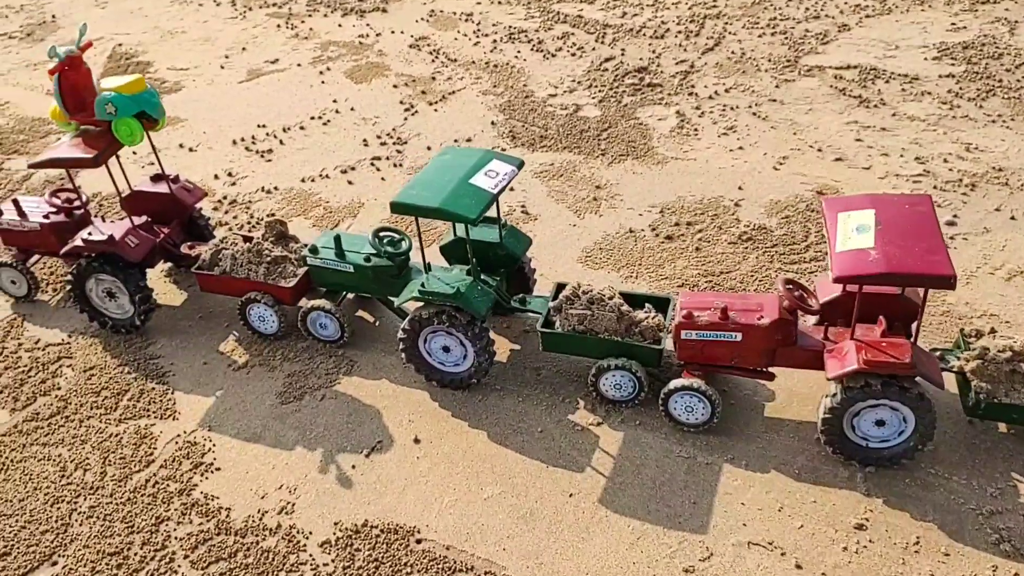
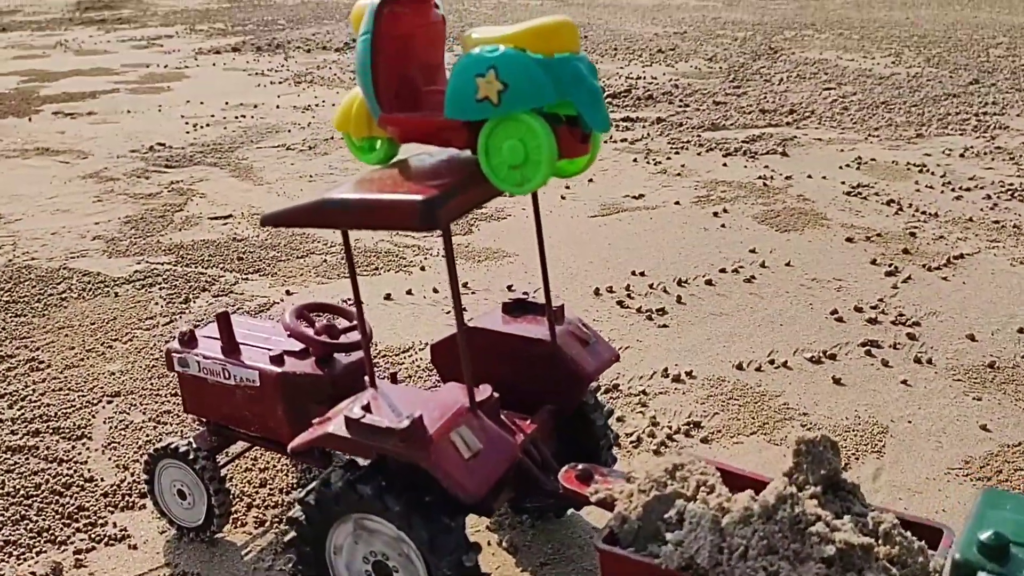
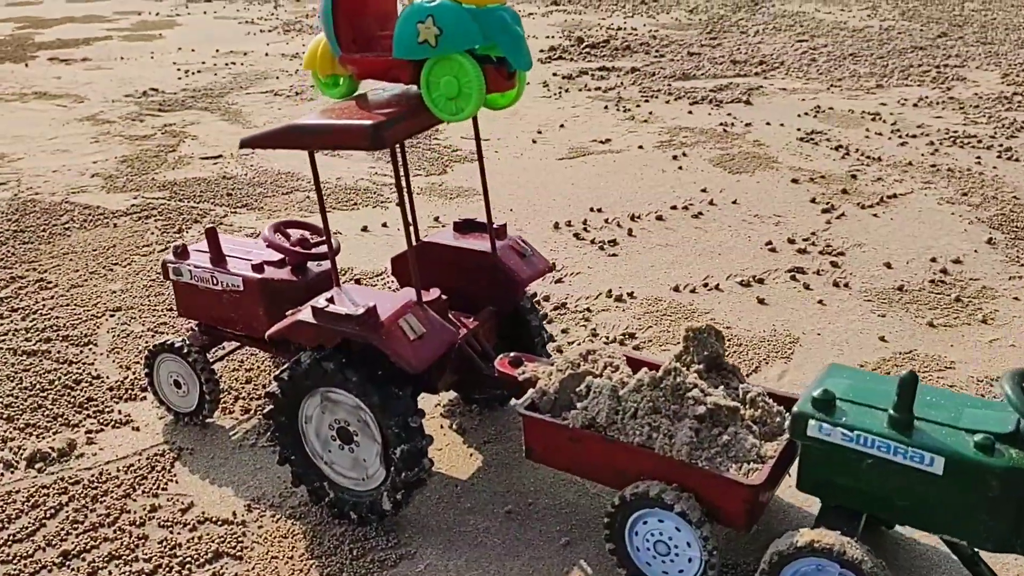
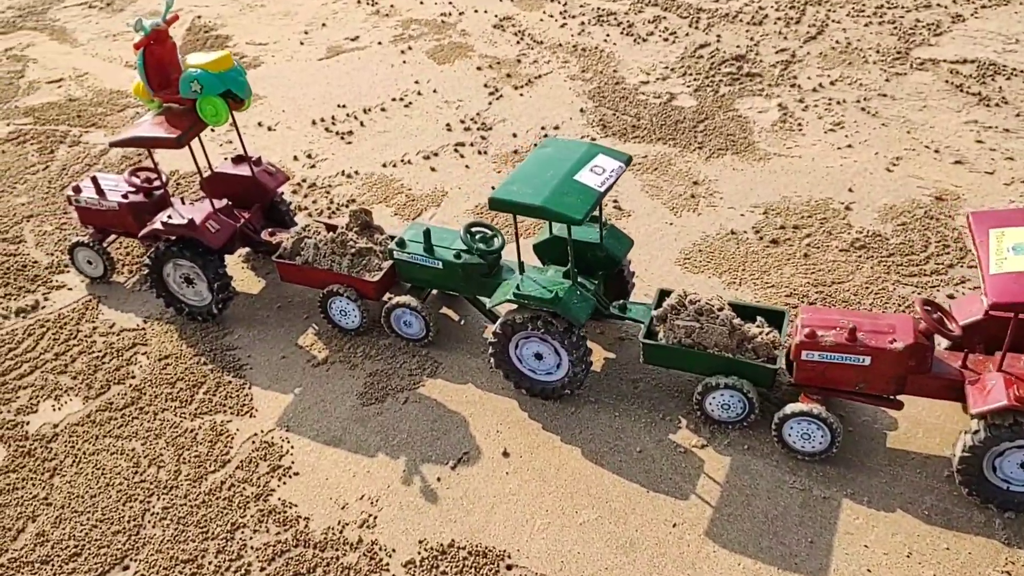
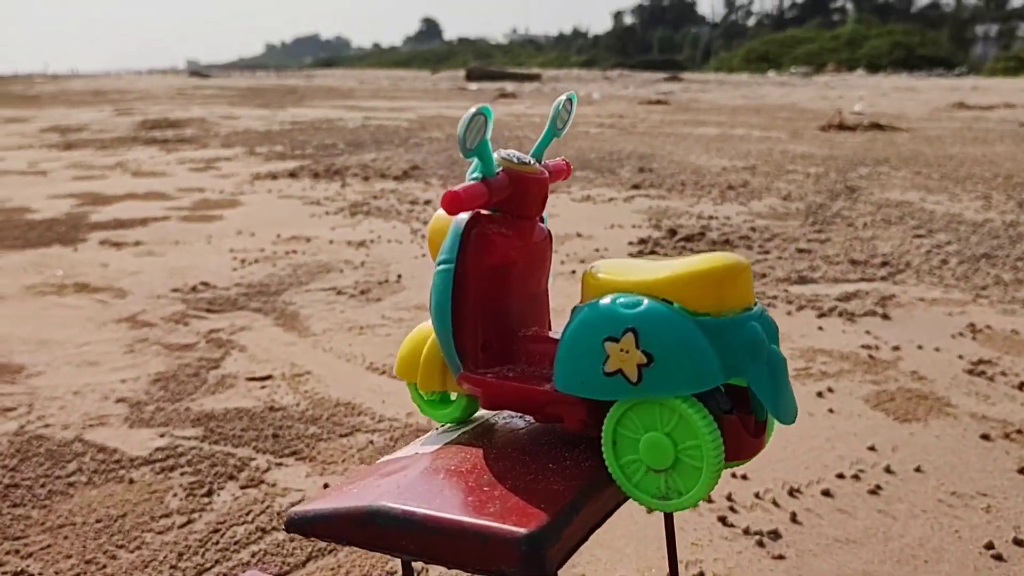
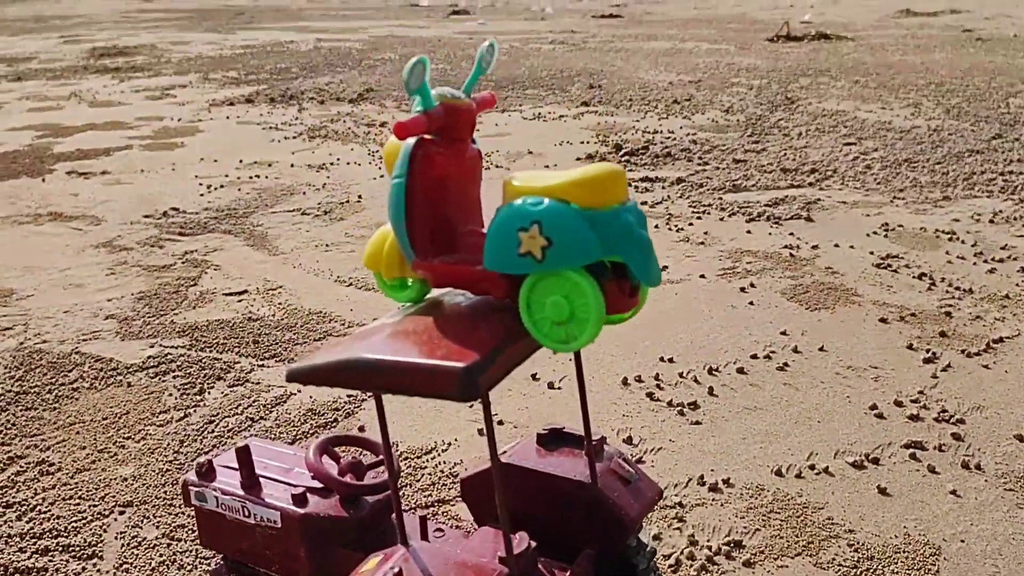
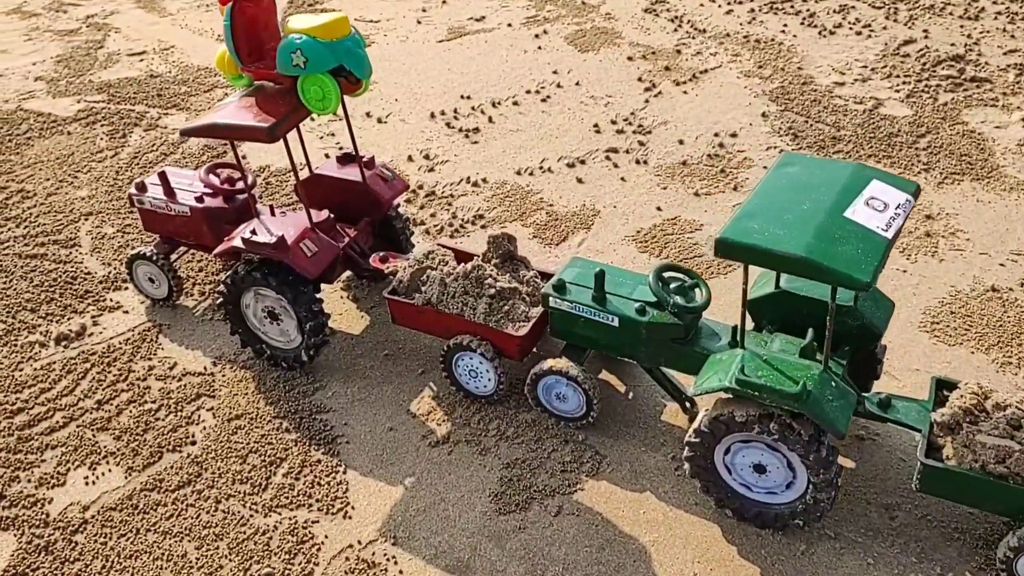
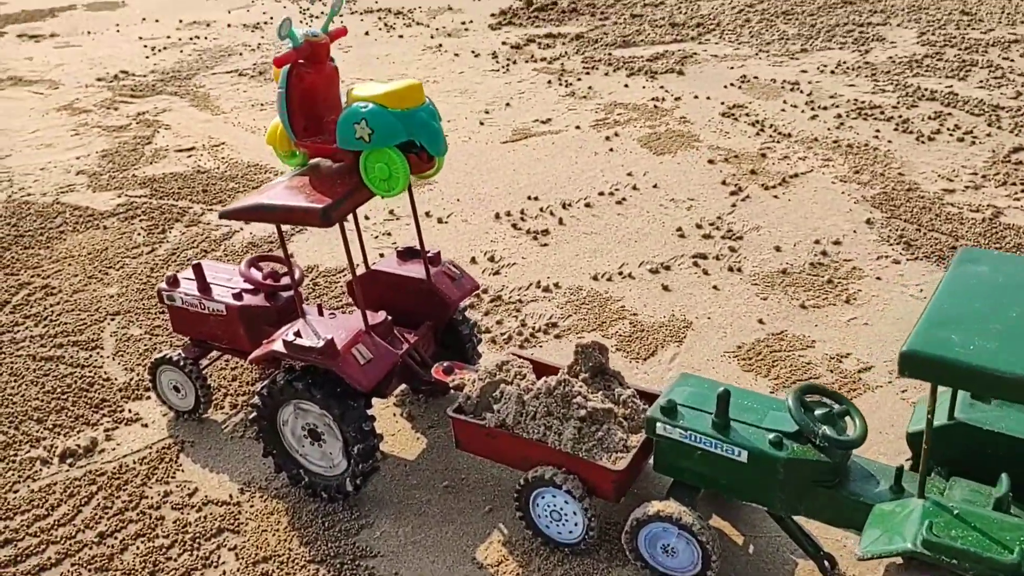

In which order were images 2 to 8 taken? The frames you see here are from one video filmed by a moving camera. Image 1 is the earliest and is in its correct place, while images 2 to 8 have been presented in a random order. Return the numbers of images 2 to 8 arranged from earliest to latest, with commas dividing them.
4, 7, 8, 3, 2, 6, 5
